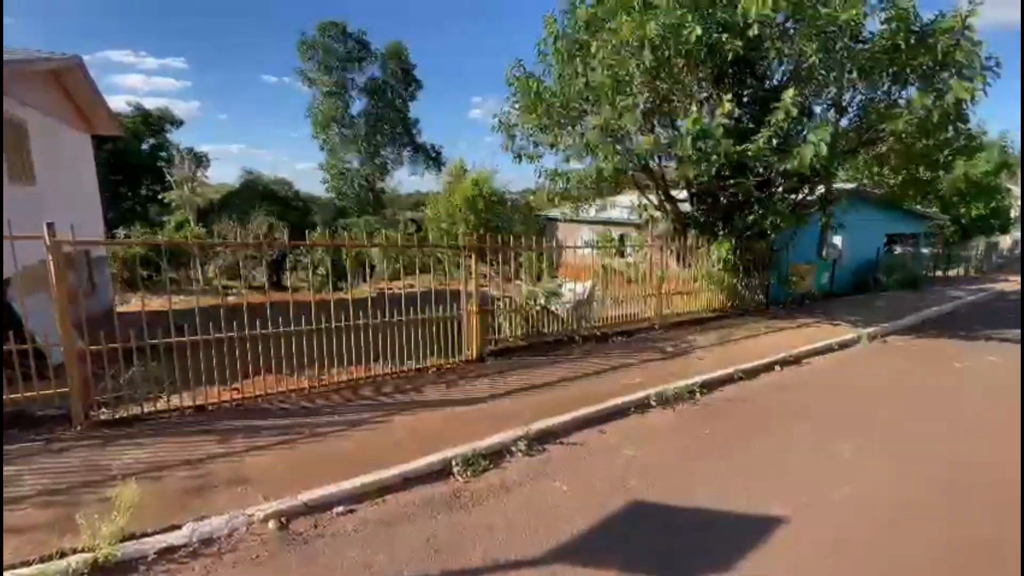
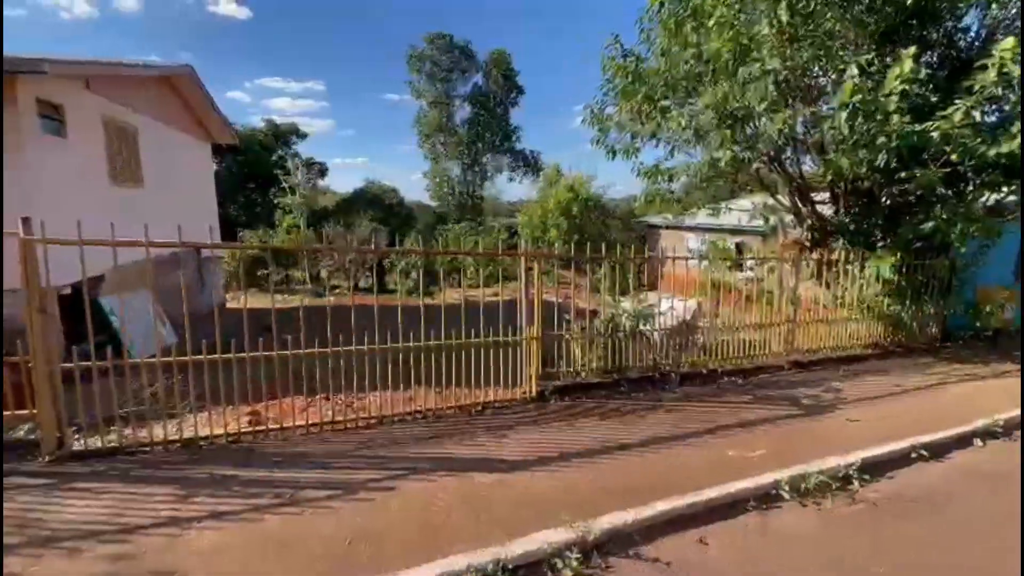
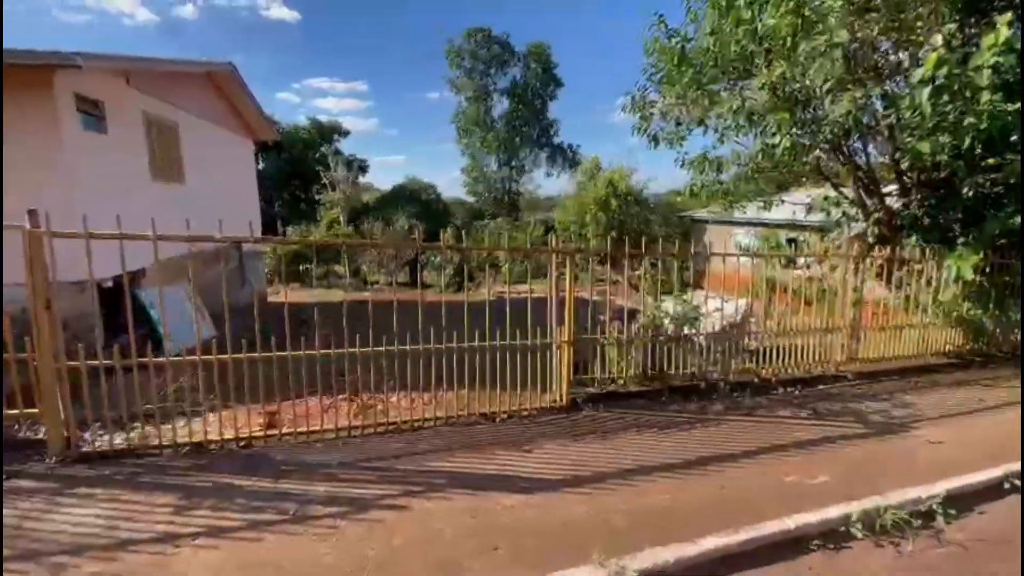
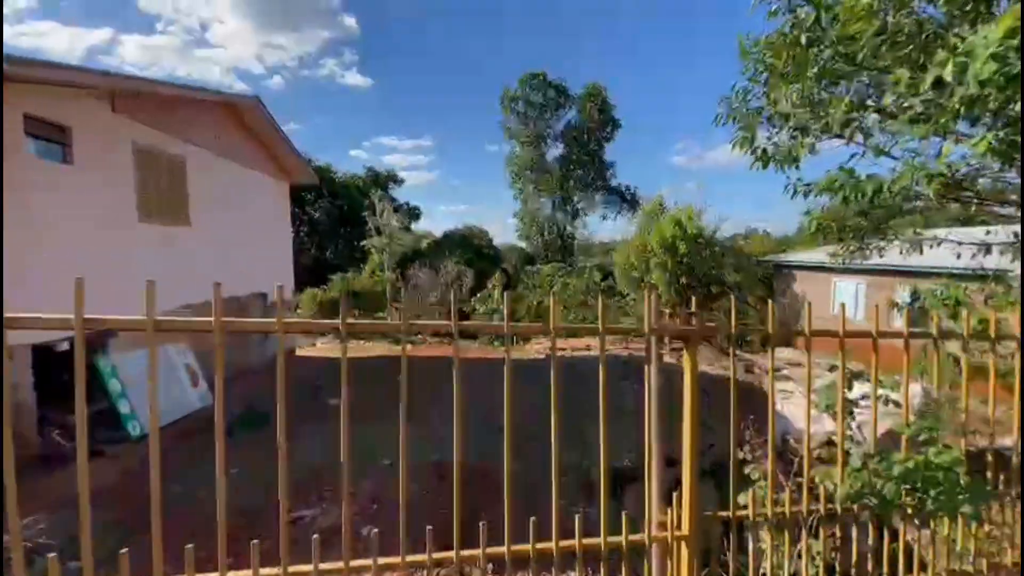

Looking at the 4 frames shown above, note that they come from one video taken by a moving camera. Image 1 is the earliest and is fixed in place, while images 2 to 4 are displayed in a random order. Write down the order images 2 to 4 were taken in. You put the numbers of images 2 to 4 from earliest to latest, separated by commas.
2, 3, 4
